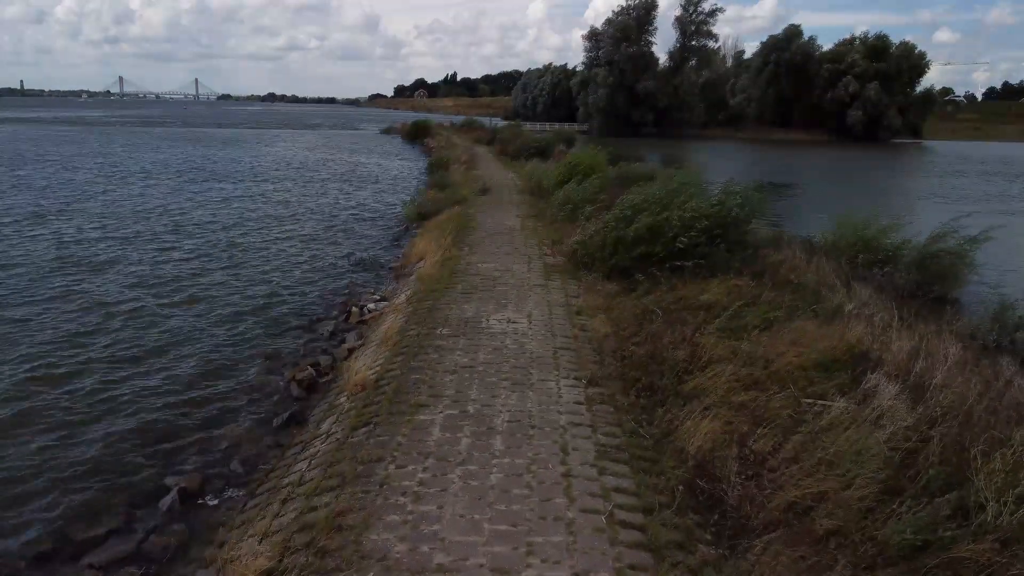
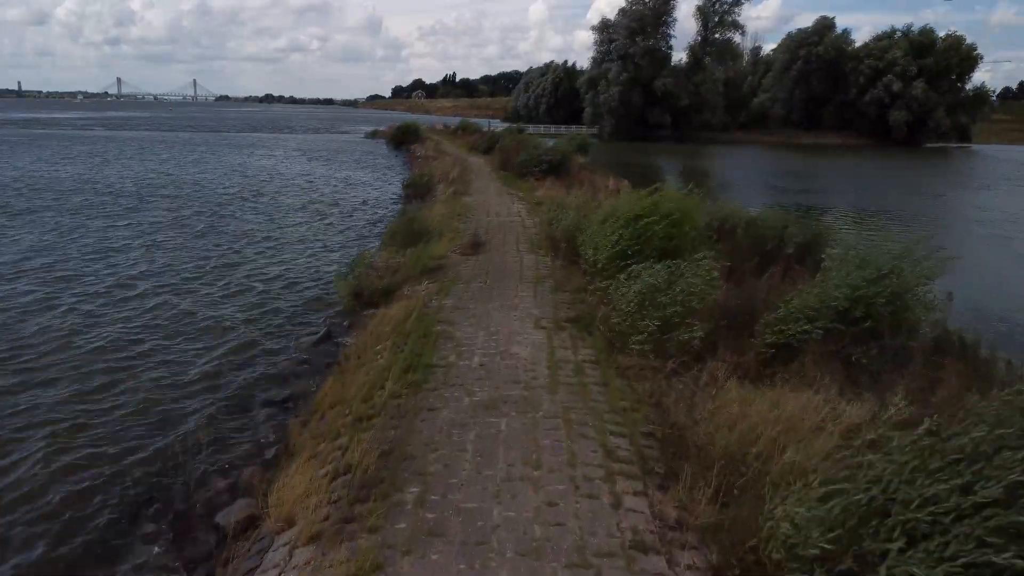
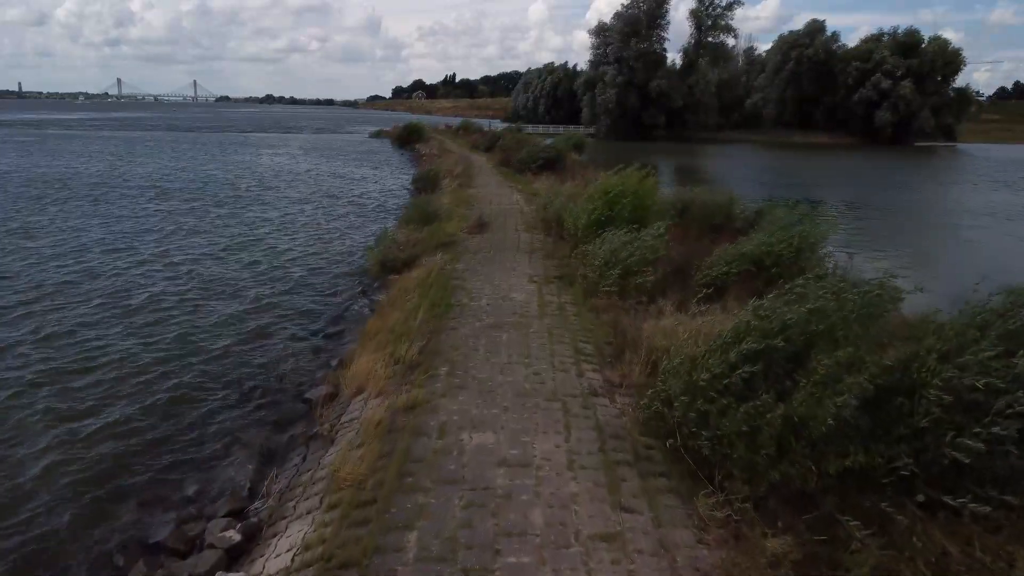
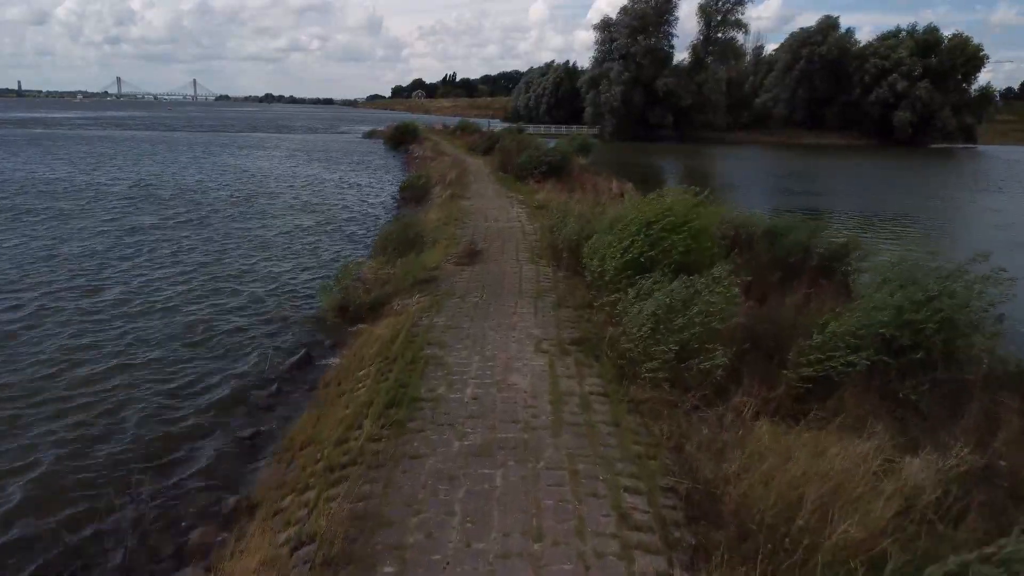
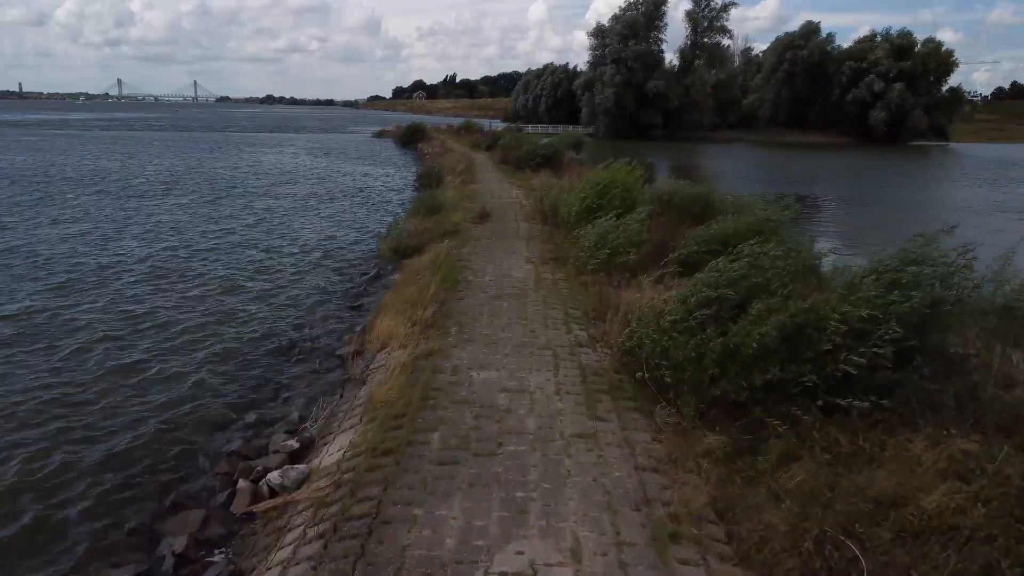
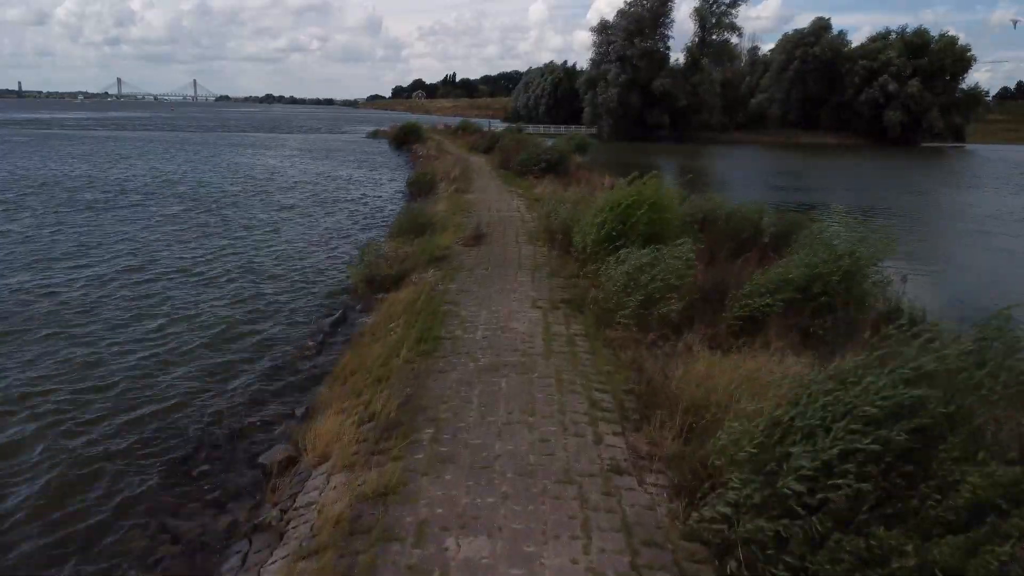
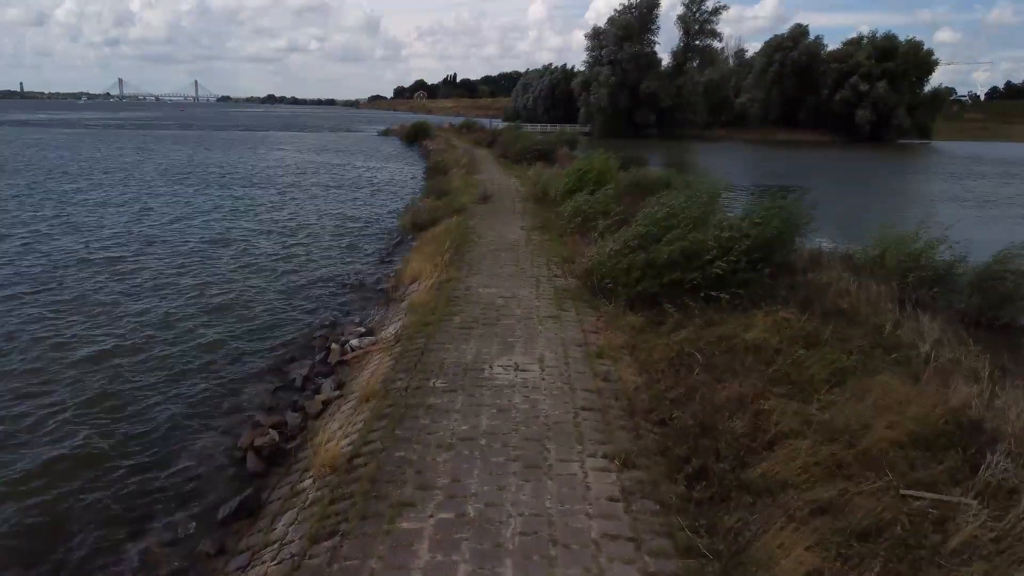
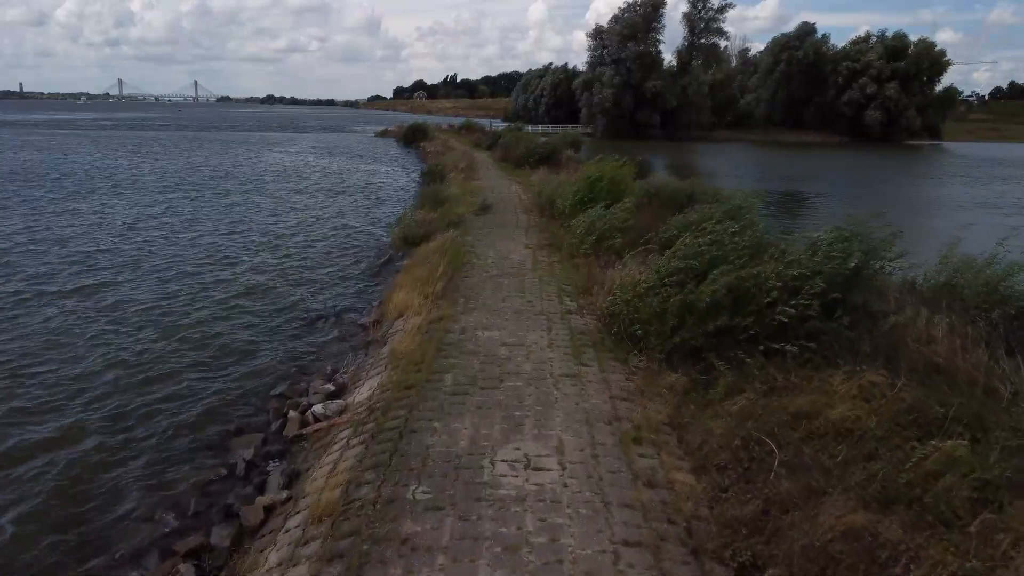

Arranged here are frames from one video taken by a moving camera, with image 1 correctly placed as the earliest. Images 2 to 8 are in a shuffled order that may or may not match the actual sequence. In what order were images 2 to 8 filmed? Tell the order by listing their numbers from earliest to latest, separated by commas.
7, 8, 5, 3, 6, 2, 4
